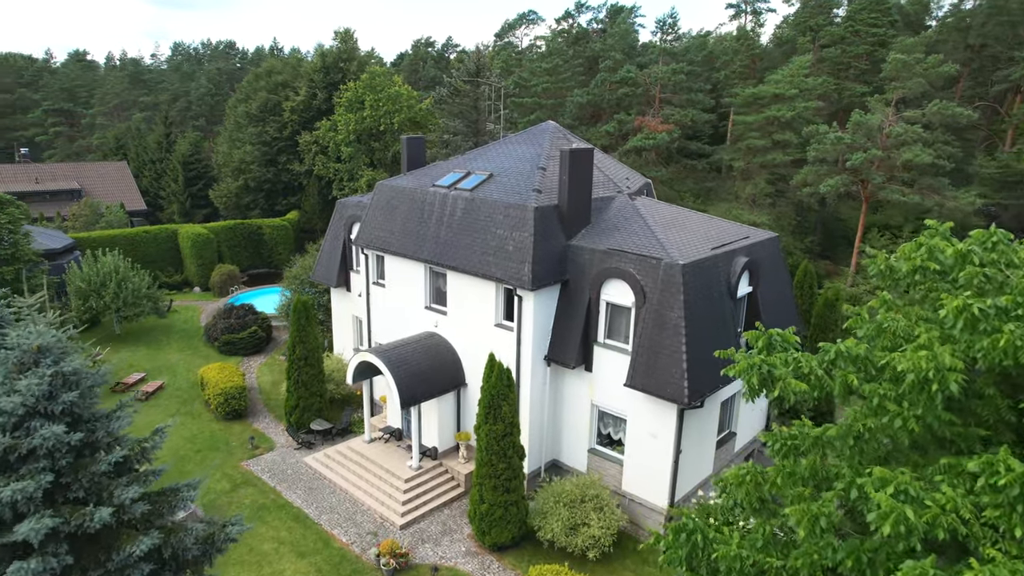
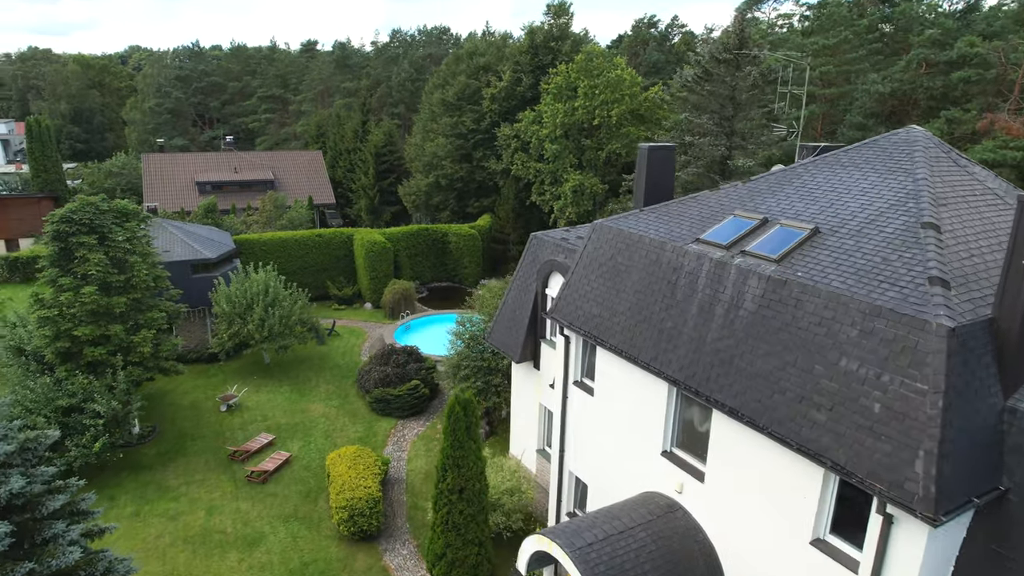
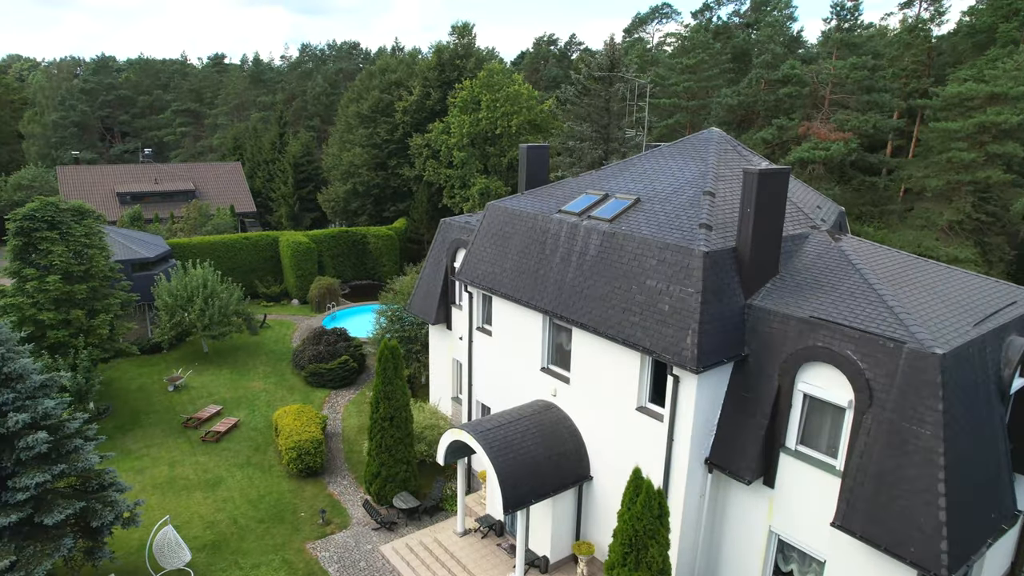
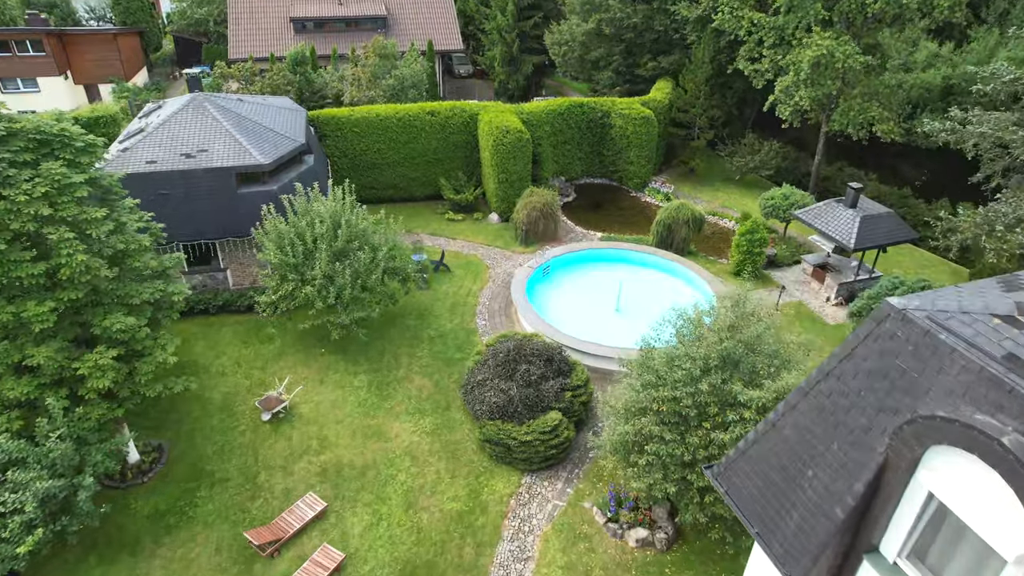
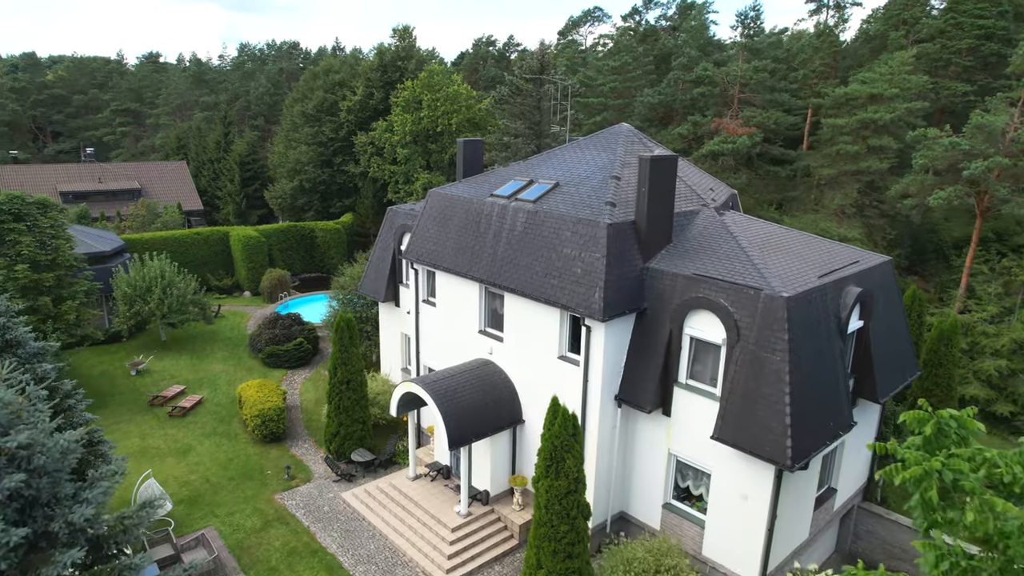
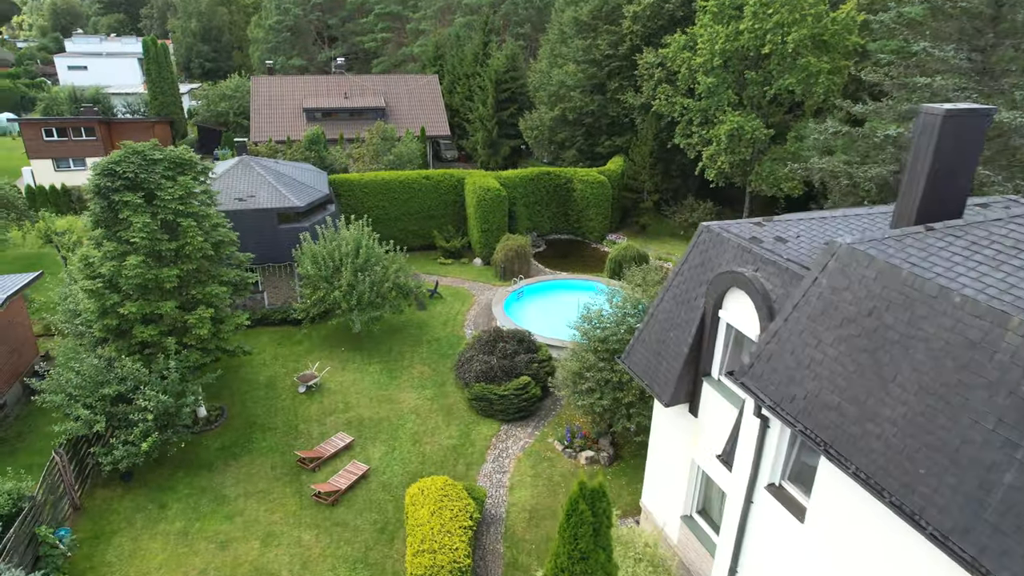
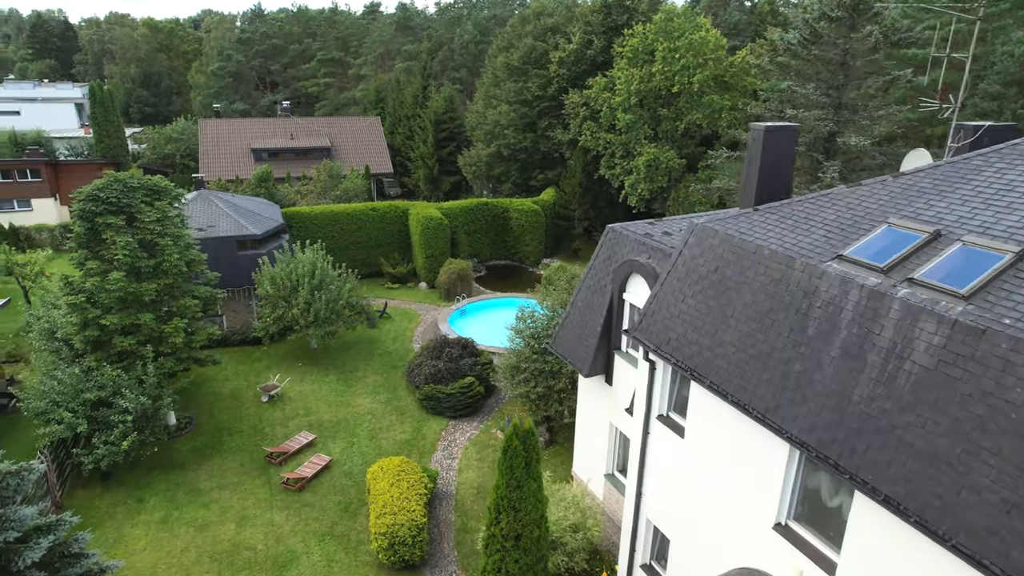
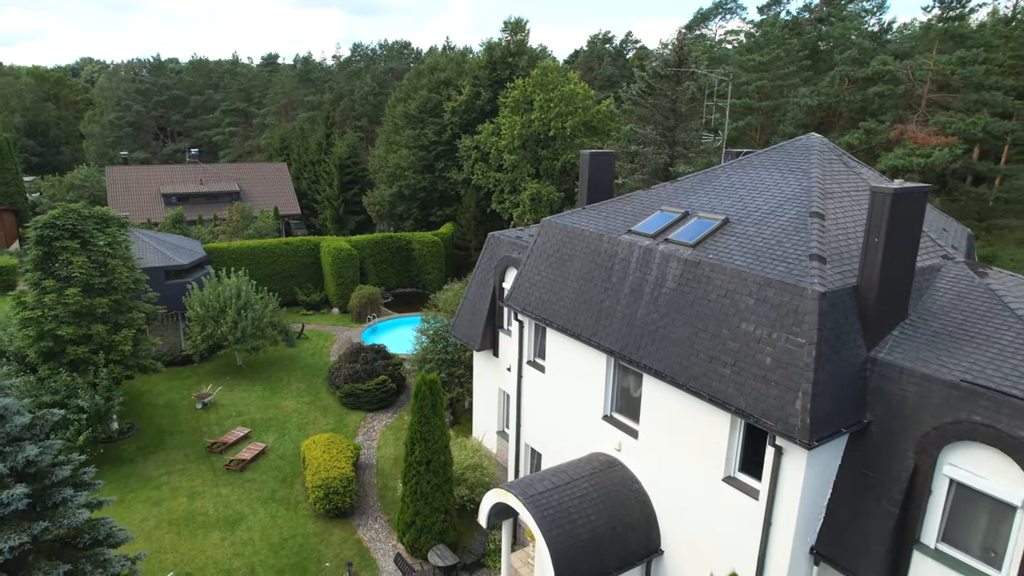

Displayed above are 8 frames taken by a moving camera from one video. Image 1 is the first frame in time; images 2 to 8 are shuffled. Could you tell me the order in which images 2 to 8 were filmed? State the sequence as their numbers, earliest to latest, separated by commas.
5, 3, 8, 2, 7, 6, 4
